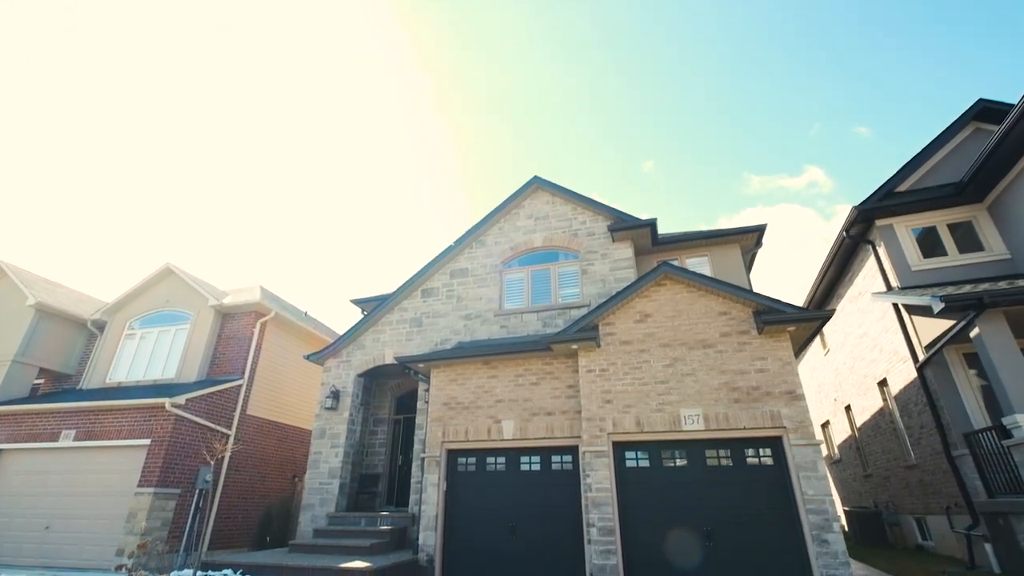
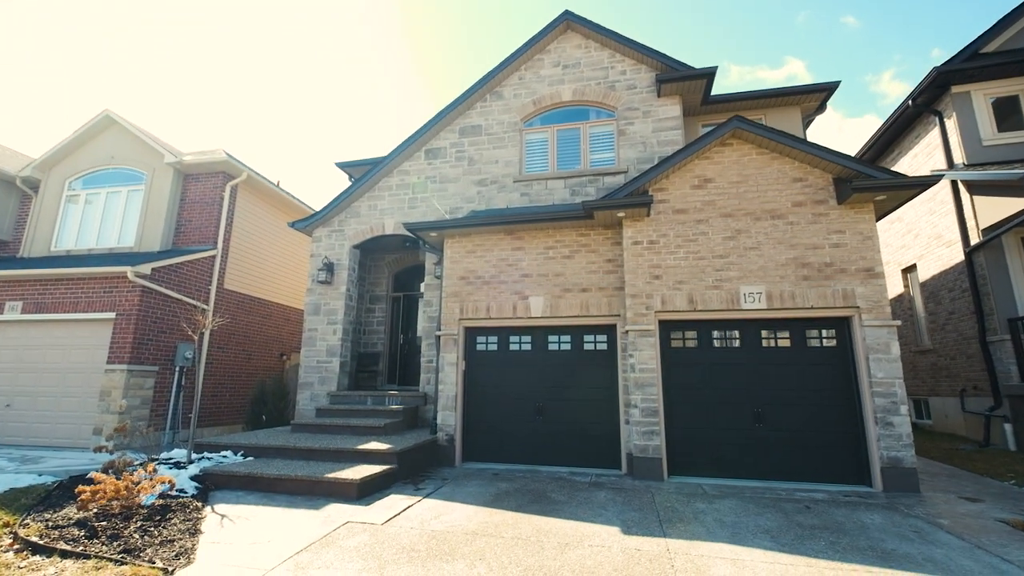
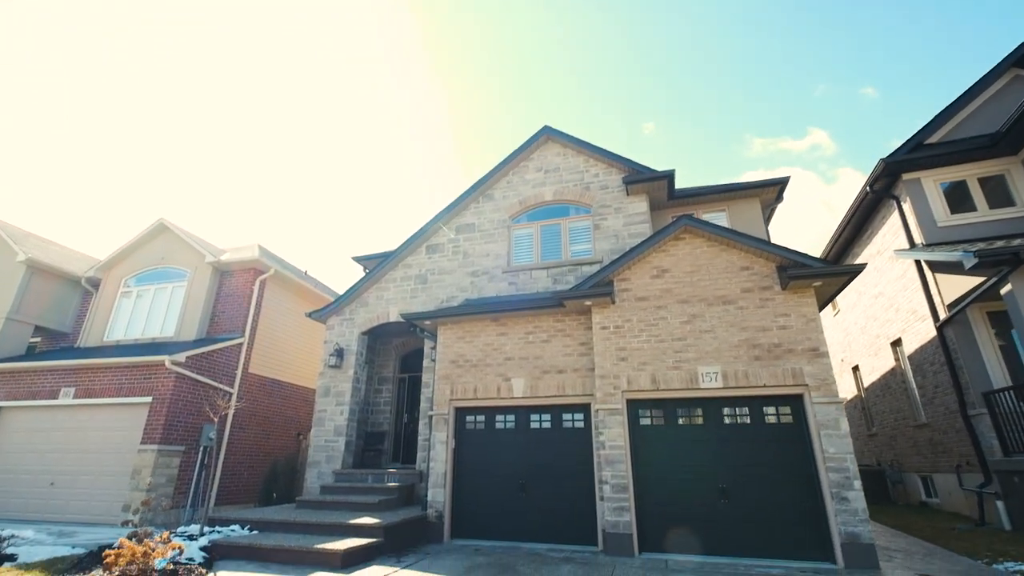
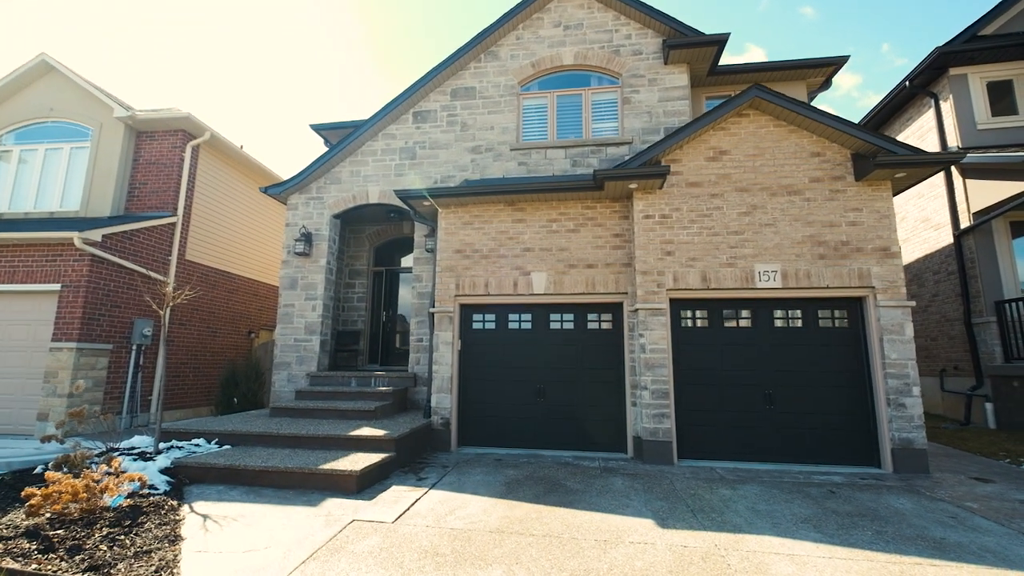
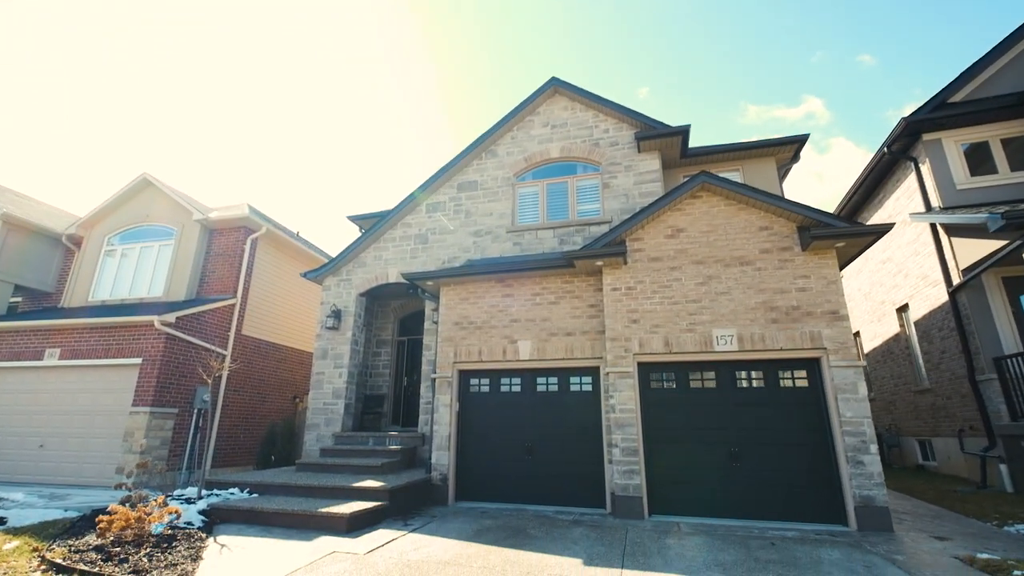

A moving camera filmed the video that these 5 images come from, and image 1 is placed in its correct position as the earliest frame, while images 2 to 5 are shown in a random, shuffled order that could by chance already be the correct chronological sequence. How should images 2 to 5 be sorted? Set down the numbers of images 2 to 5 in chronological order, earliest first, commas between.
3, 5, 2, 4
